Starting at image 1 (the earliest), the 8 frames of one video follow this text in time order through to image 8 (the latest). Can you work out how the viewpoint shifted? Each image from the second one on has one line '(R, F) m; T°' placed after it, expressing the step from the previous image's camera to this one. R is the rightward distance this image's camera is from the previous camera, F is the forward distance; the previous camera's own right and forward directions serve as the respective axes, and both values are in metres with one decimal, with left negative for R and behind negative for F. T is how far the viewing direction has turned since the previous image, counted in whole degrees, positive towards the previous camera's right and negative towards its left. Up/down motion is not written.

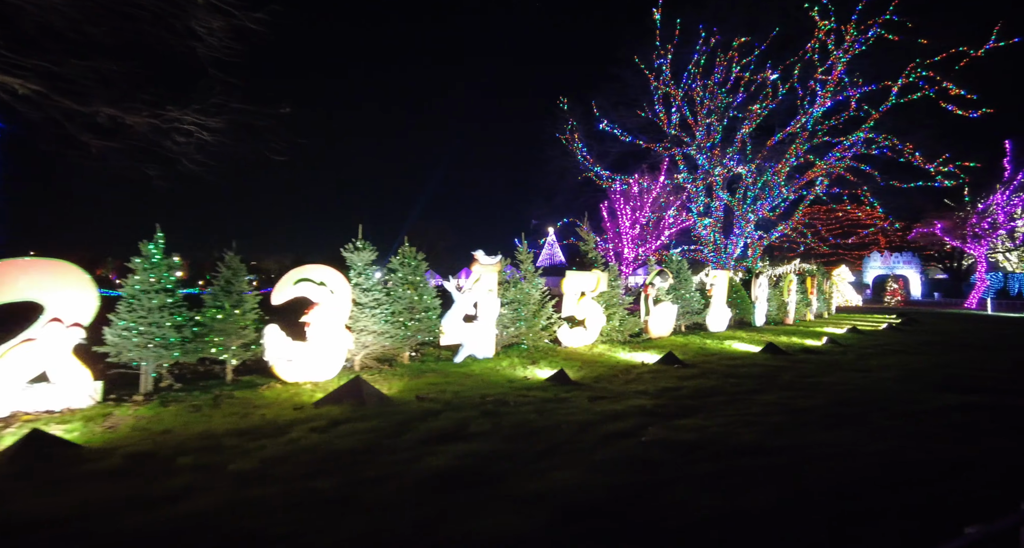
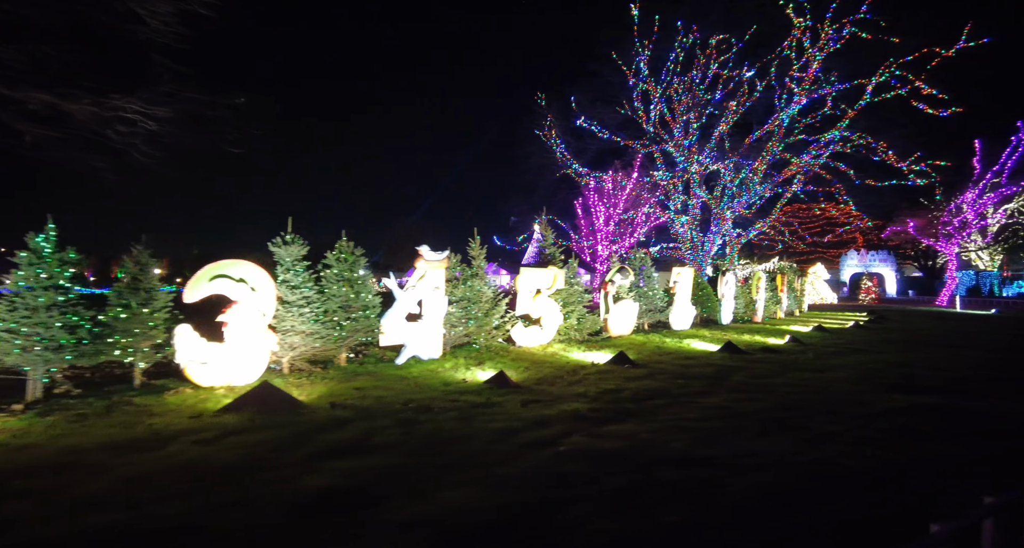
(+0.8, +0.4) m; +2°
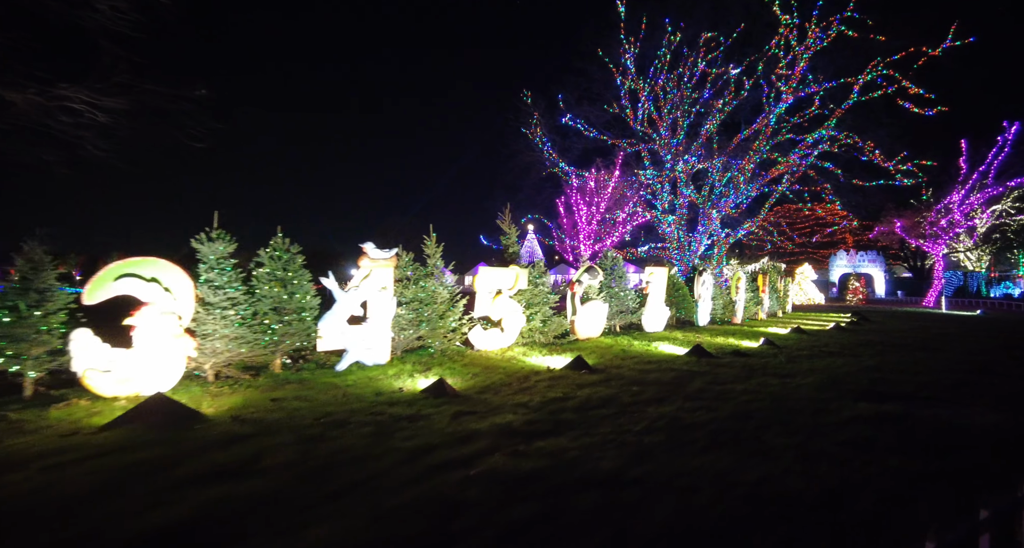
(+0.8, +0.6) m; +1°
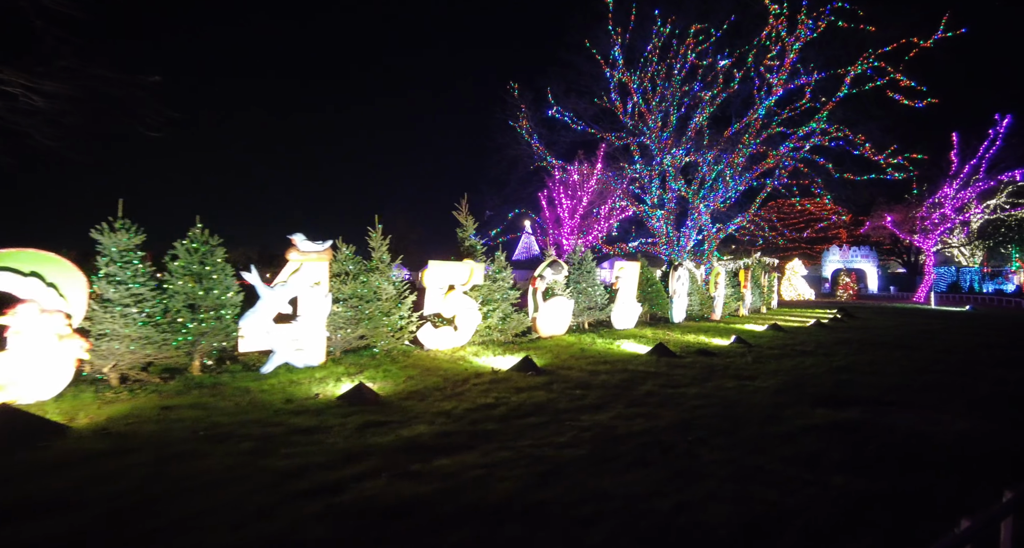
(+0.9, +0.7) m; 0°
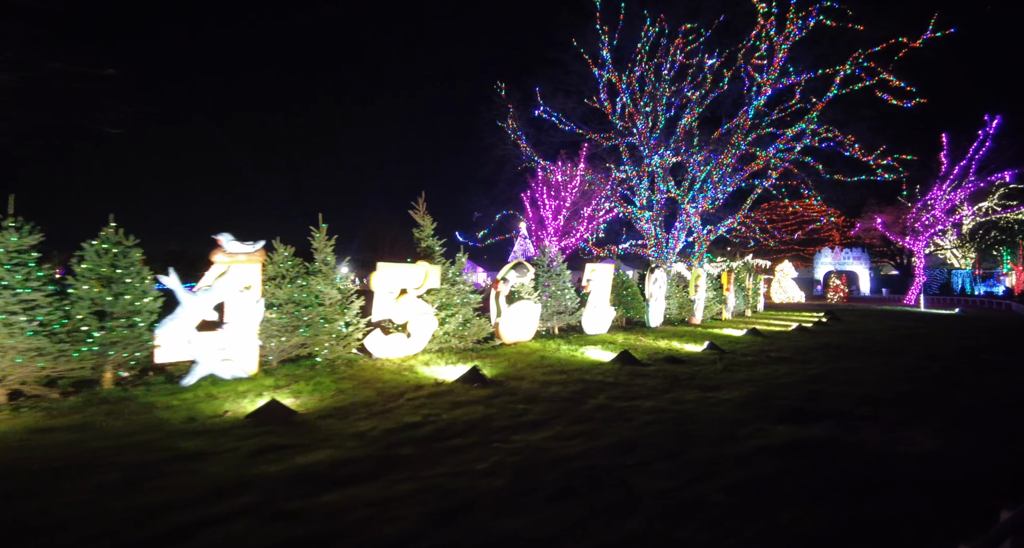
(+0.8, +0.7) m; 0°
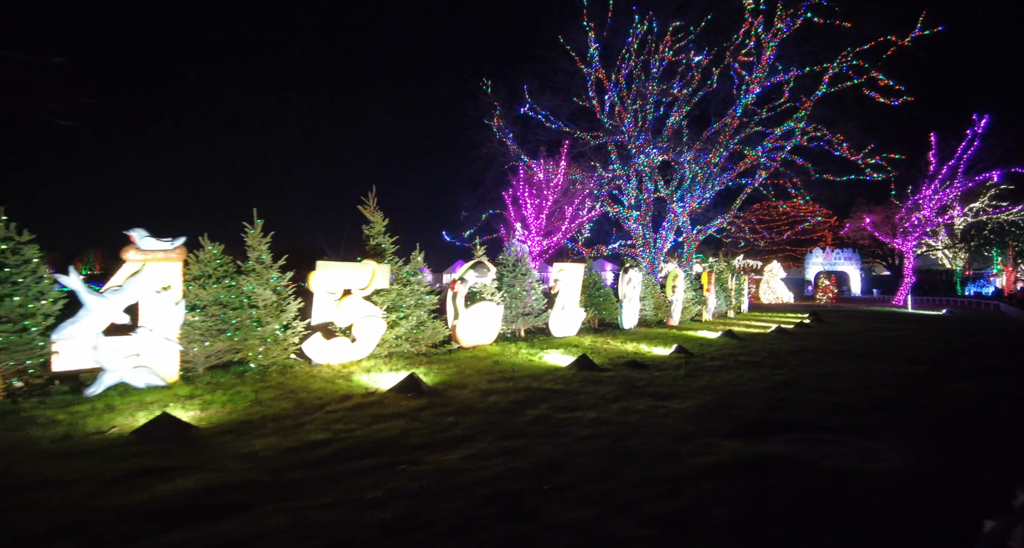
(+0.8, +0.7) m; 0°
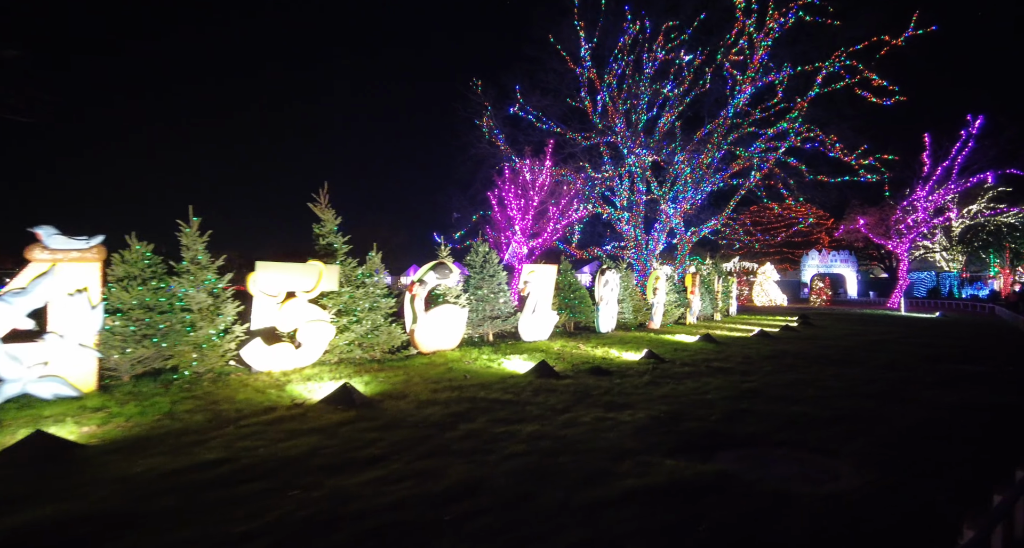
(+0.8, +0.6) m; 0°
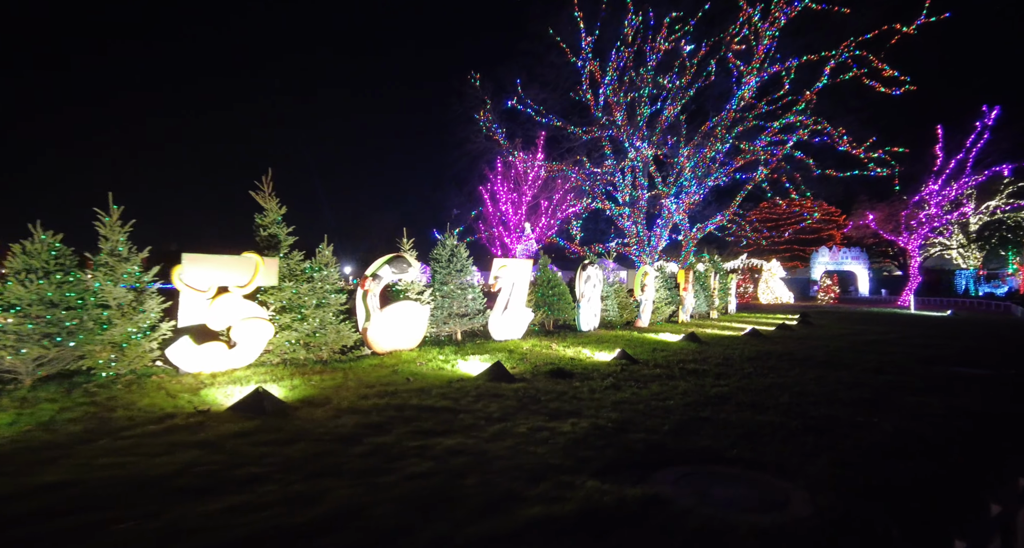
(+1.0, +0.8) m; -1°
